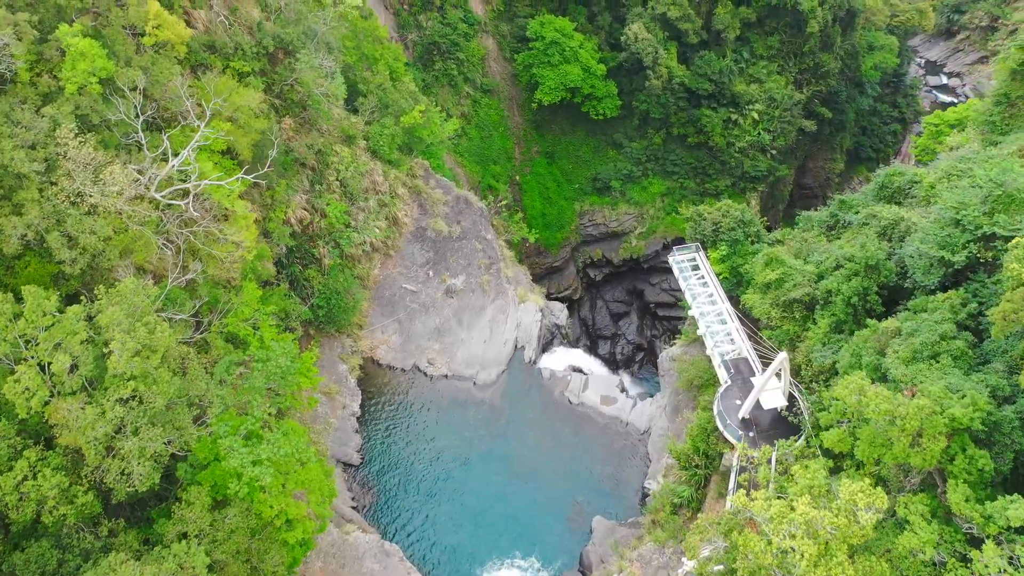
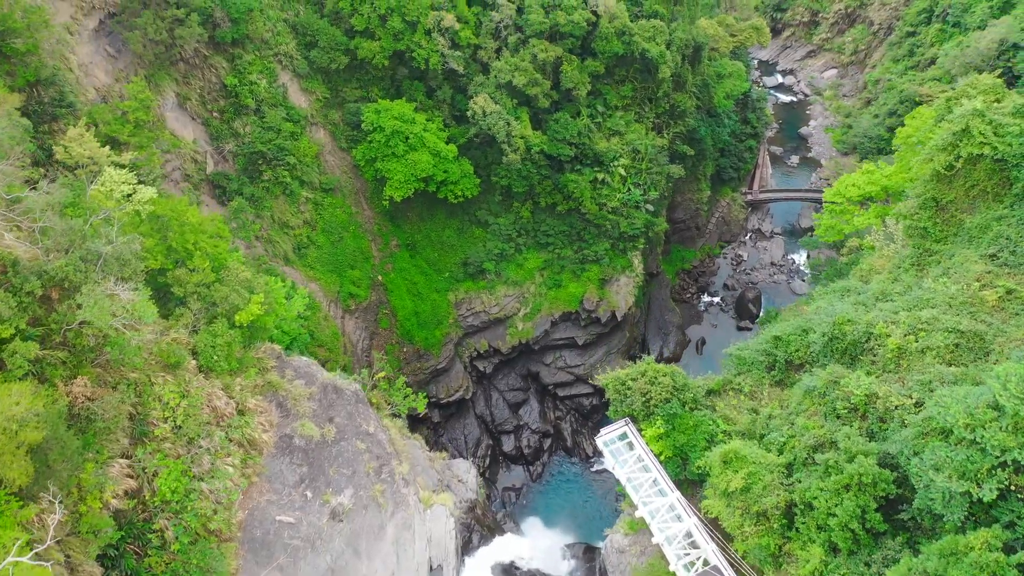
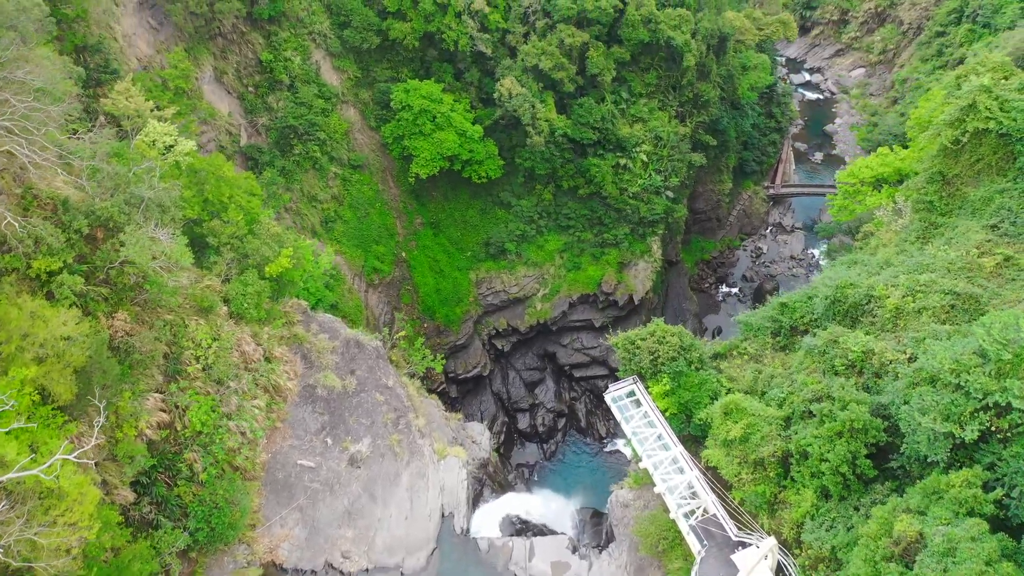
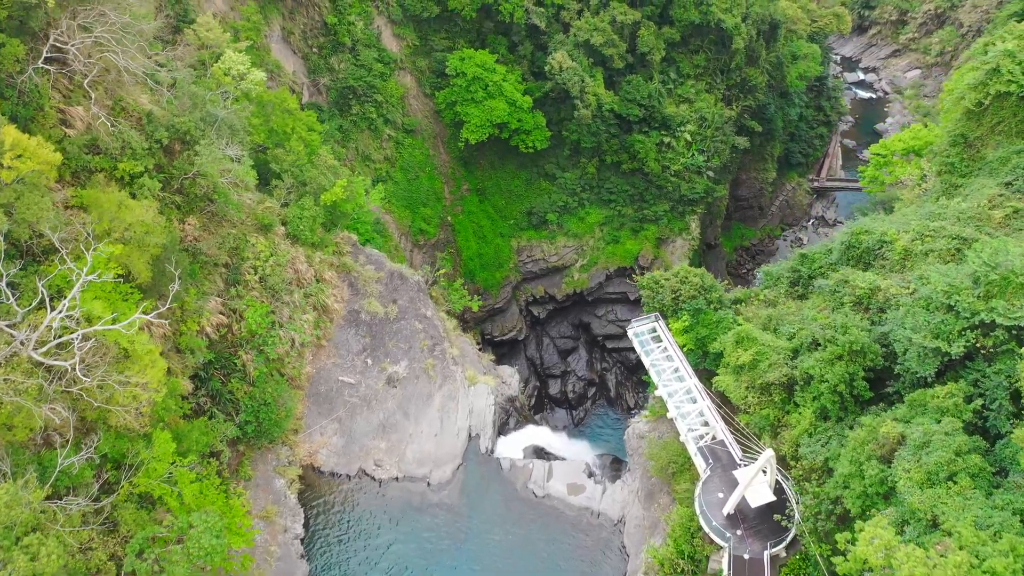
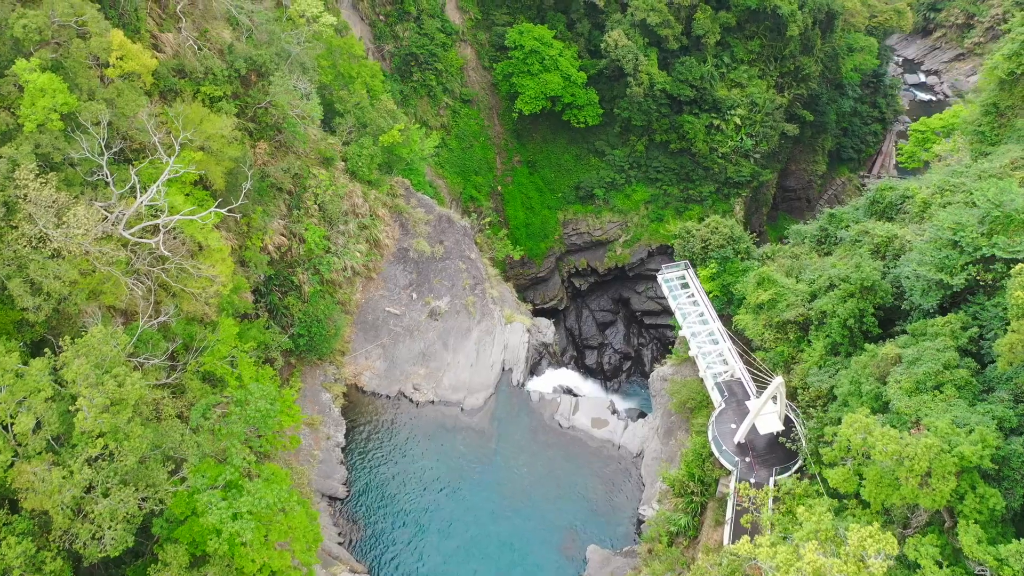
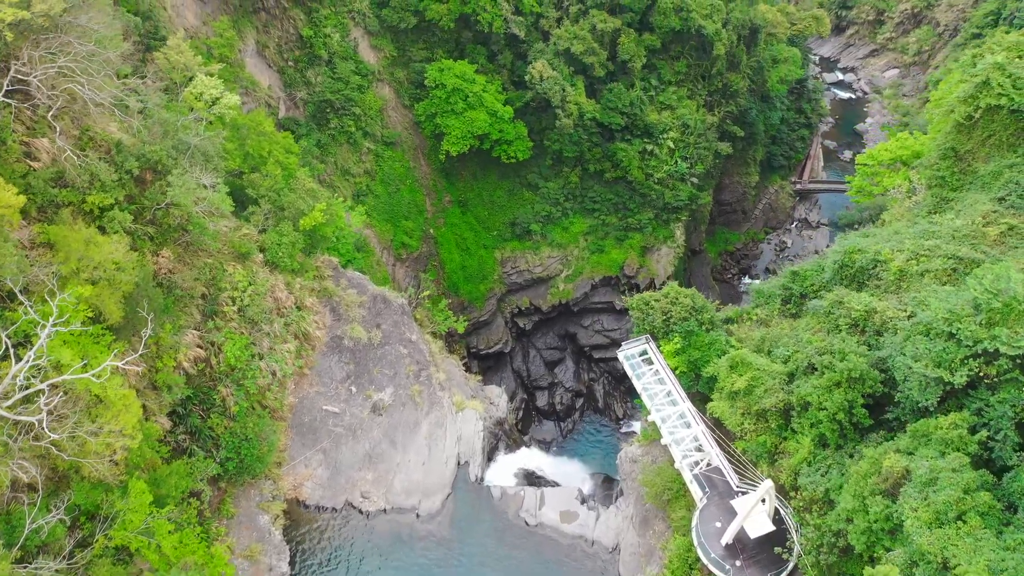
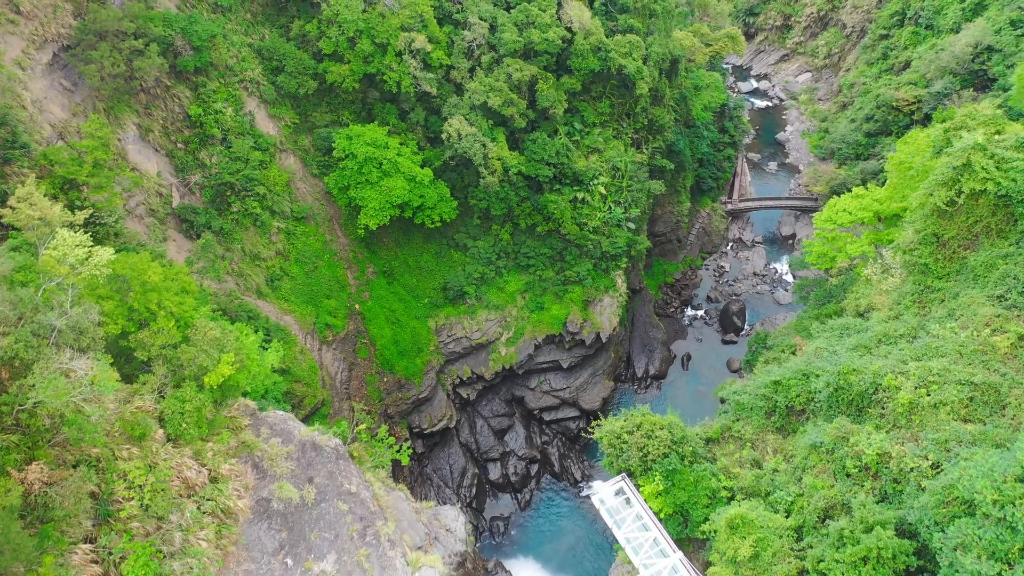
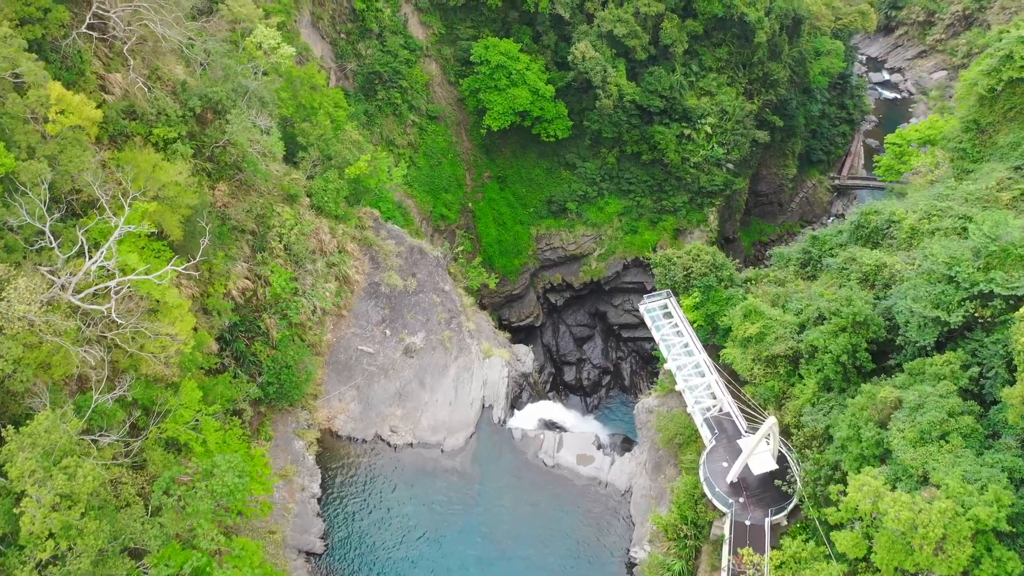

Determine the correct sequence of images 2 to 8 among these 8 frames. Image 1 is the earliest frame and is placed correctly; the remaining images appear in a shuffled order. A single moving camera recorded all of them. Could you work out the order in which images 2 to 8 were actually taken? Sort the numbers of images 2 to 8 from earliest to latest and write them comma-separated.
5, 8, 4, 6, 3, 2, 7
